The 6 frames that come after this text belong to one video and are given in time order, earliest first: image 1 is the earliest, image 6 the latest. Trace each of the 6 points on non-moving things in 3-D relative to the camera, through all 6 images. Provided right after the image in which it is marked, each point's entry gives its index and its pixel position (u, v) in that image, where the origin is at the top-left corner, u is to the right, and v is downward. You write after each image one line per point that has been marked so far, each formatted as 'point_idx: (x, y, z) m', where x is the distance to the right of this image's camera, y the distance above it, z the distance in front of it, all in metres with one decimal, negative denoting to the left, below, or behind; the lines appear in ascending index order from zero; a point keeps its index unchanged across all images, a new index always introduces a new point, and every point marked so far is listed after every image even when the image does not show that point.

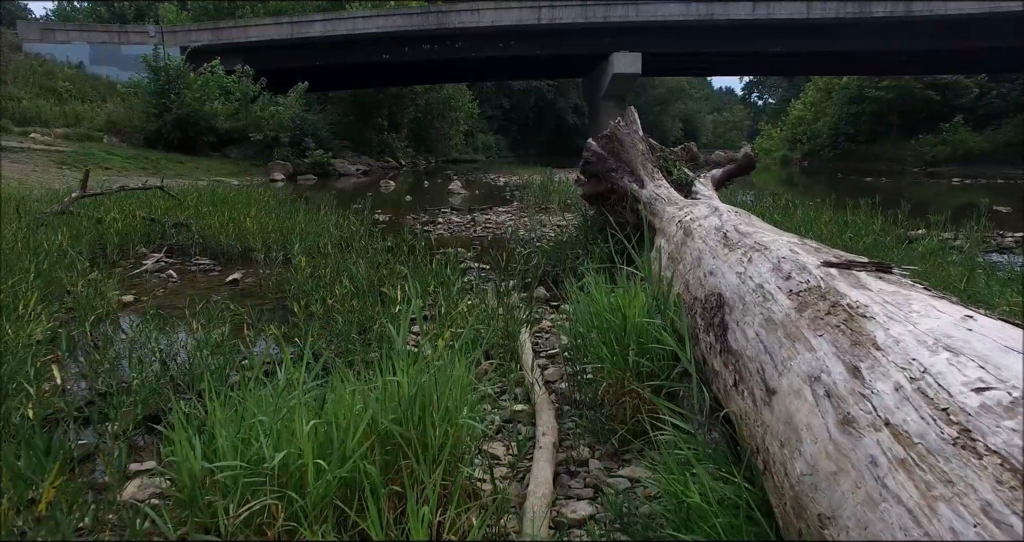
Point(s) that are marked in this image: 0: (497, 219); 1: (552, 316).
0: (-0.2, +0.7, +8.7) m
1: (+0.2, -0.3, +3.7) m
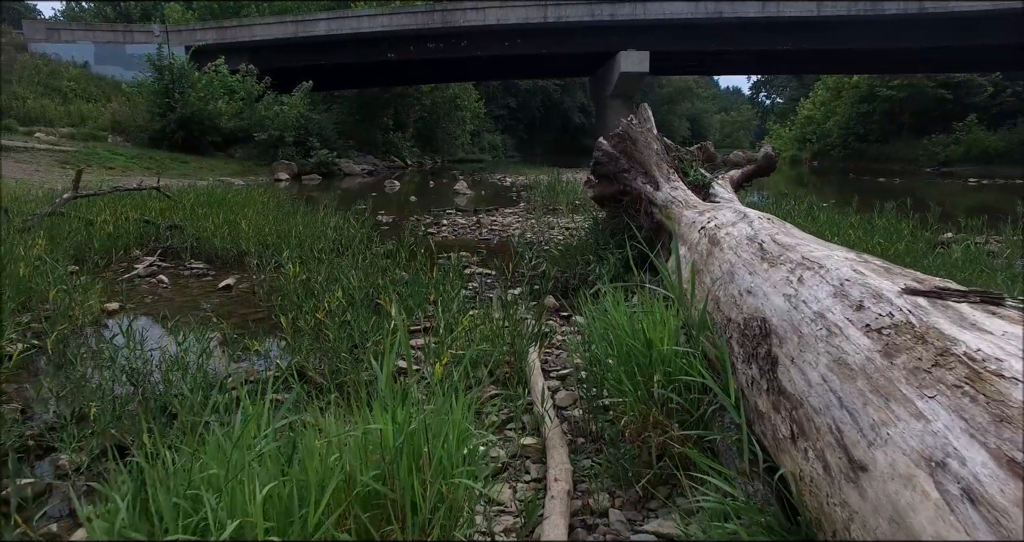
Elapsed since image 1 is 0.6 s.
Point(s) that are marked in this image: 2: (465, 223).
0: (-0.1, +0.7, +8.5) m
1: (+0.3, -0.3, +3.5) m
2: (-0.6, +0.7, +8.6) m
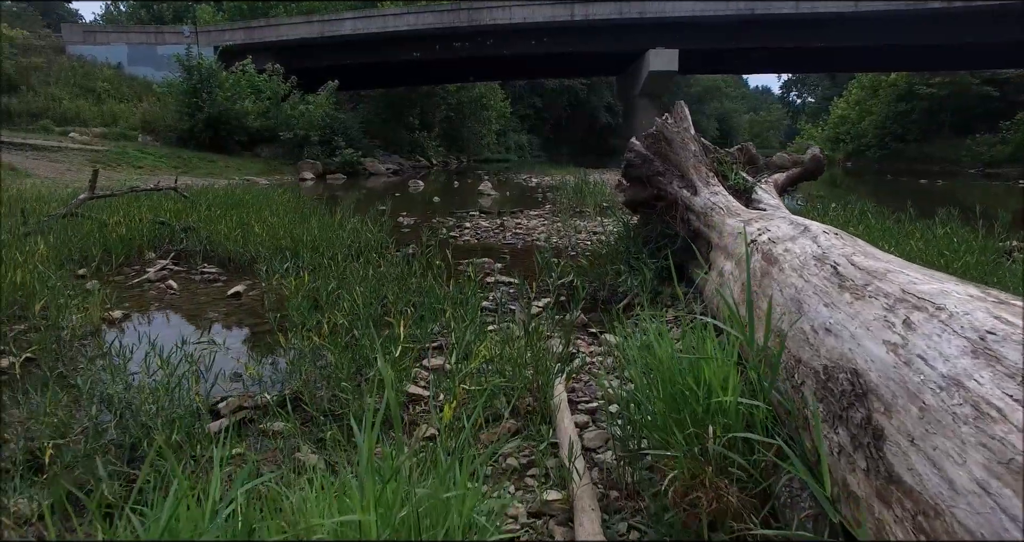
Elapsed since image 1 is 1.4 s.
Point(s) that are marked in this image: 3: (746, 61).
0: (+0.2, +0.6, +8.2) m
1: (+0.4, -0.4, +3.1) m
2: (-0.3, +0.6, +8.3) m
3: (+7.3, +6.4, +19.1) m
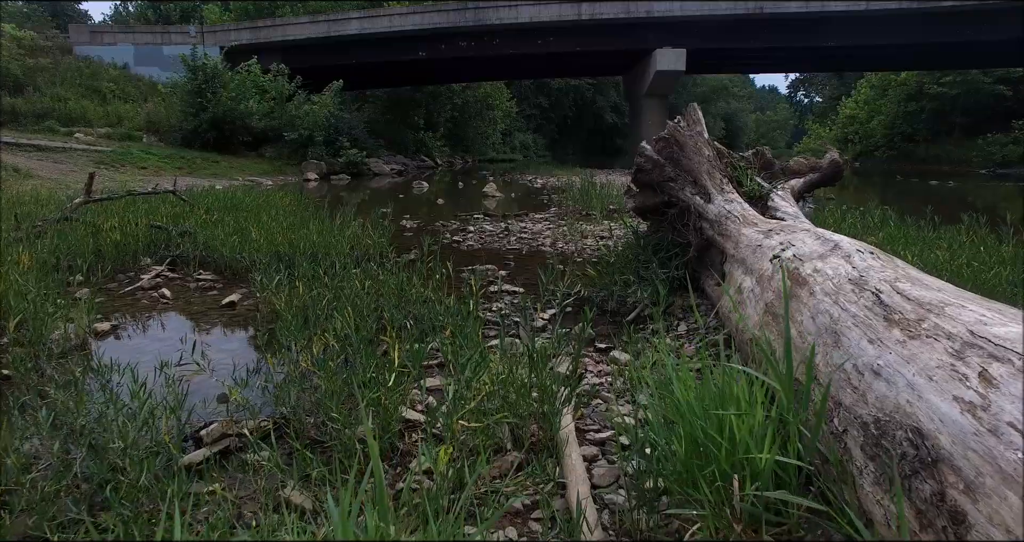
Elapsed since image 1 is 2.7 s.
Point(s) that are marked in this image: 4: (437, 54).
0: (+0.3, +0.5, +8.0) m
1: (+0.4, -0.5, +3.0) m
2: (-0.3, +0.5, +8.1) m
3: (+7.4, +6.4, +18.9) m
4: (-2.2, +6.4, +18.4) m
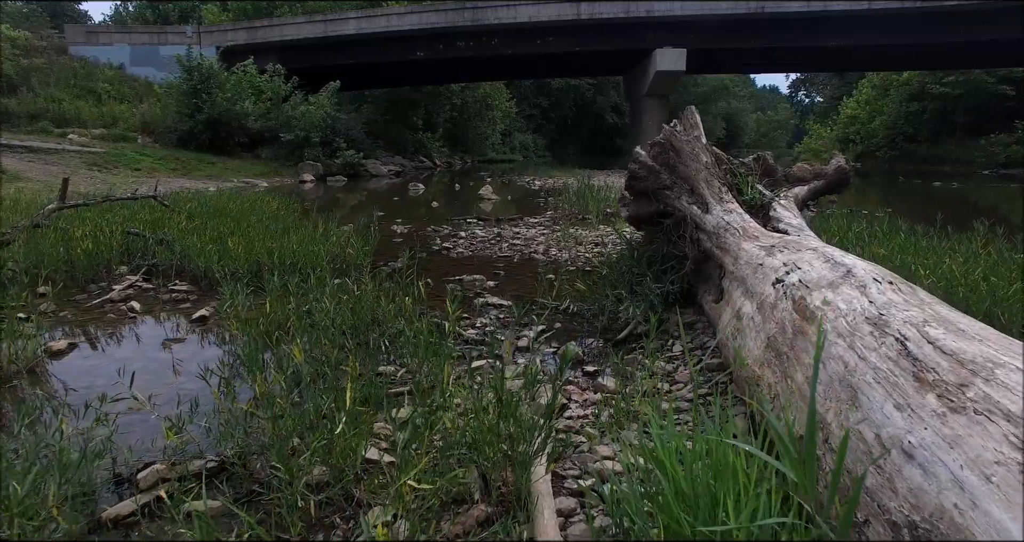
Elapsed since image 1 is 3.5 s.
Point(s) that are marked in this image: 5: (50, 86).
0: (+0.2, +0.5, +7.7) m
1: (+0.3, -0.6, +2.7) m
2: (-0.3, +0.5, +7.8) m
3: (+7.4, +6.3, +18.6) m
4: (-2.3, +6.3, +18.1) m
5: (-12.6, +5.0, +17.0) m
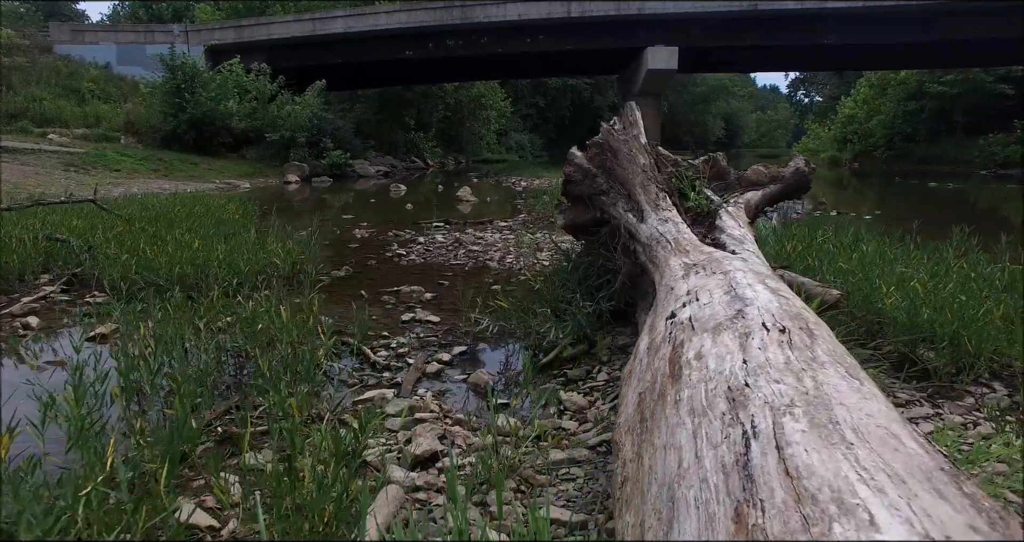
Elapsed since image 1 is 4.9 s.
0: (-0.3, +0.4, +7.3) m
1: (-0.2, -0.6, +2.3) m
2: (-0.8, +0.4, +7.4) m
3: (+6.9, +6.2, +18.2) m
4: (-2.7, +6.2, +17.7) m
5: (-13.0, +4.9, +16.6) m
